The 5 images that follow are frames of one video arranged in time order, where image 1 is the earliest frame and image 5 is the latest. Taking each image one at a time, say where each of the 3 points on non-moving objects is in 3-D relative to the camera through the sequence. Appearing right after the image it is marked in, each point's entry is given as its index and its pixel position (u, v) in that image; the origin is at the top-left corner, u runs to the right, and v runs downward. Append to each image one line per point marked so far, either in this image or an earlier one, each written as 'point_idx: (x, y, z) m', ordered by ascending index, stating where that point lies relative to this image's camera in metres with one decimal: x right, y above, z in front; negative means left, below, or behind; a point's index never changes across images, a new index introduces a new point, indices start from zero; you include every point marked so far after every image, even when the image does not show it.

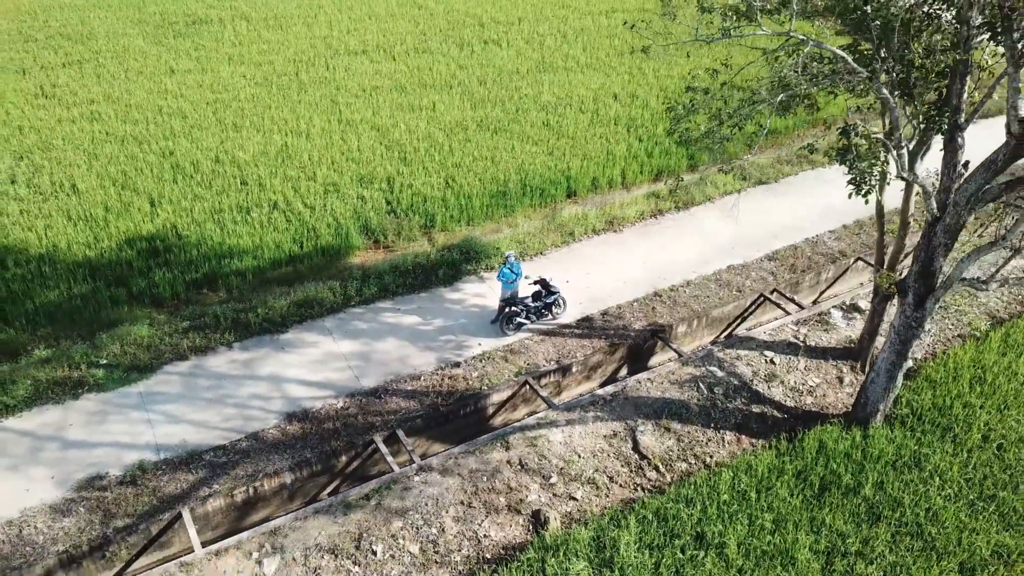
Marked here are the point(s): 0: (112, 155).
0: (-5.7, +1.9, +11.7) m
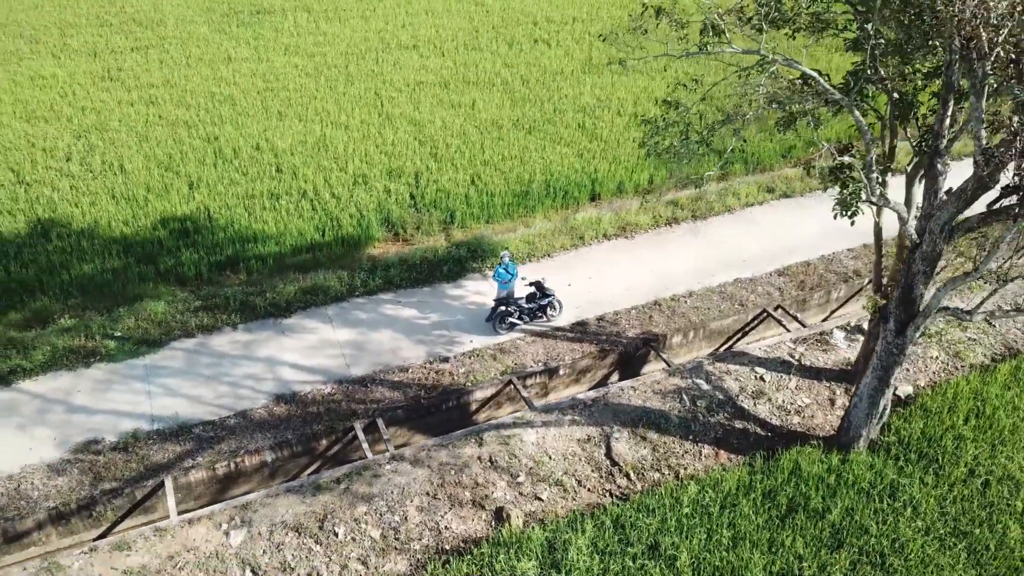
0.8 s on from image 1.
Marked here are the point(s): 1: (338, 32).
0: (-5.3, +2.3, +12.3) m
1: (-3.5, +5.2, +16.6) m
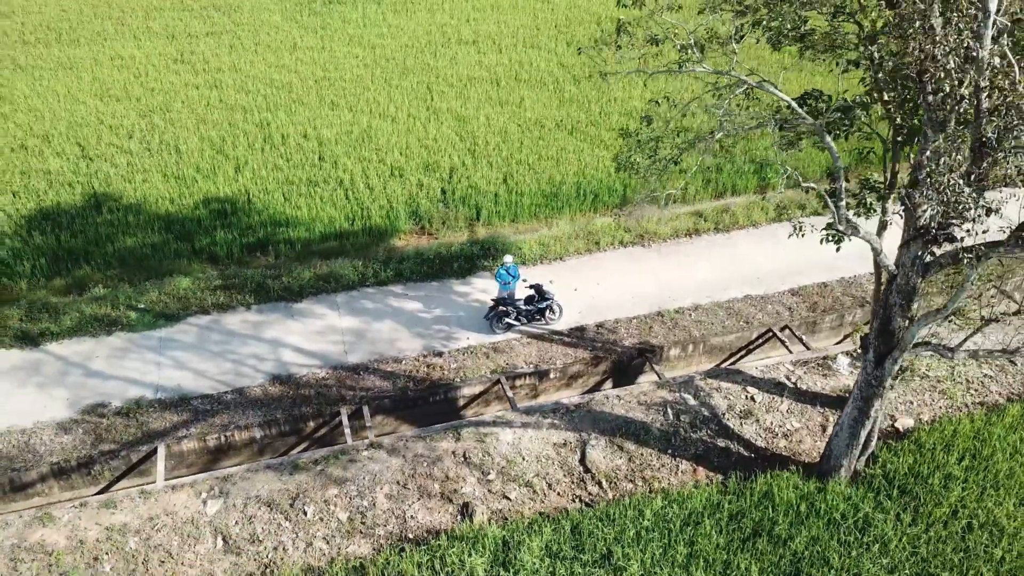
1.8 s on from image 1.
0: (-4.6, +2.6, +12.9) m
1: (-2.3, +5.5, +17.0) m
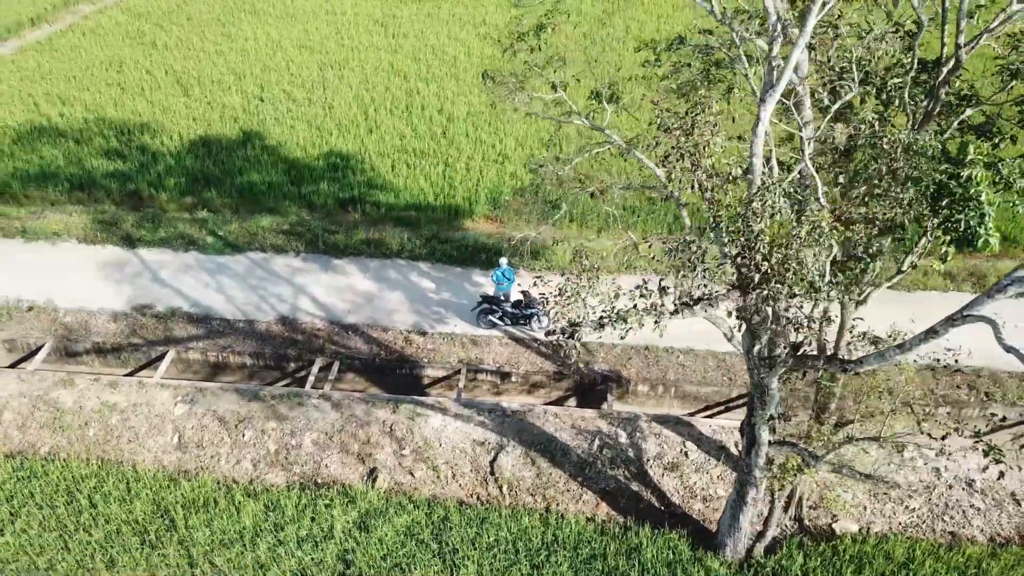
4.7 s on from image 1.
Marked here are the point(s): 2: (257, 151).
0: (-2.3, +3.6, +14.4) m
1: (+1.7, +5.8, +17.4) m
2: (-3.9, +2.1, +12.4) m
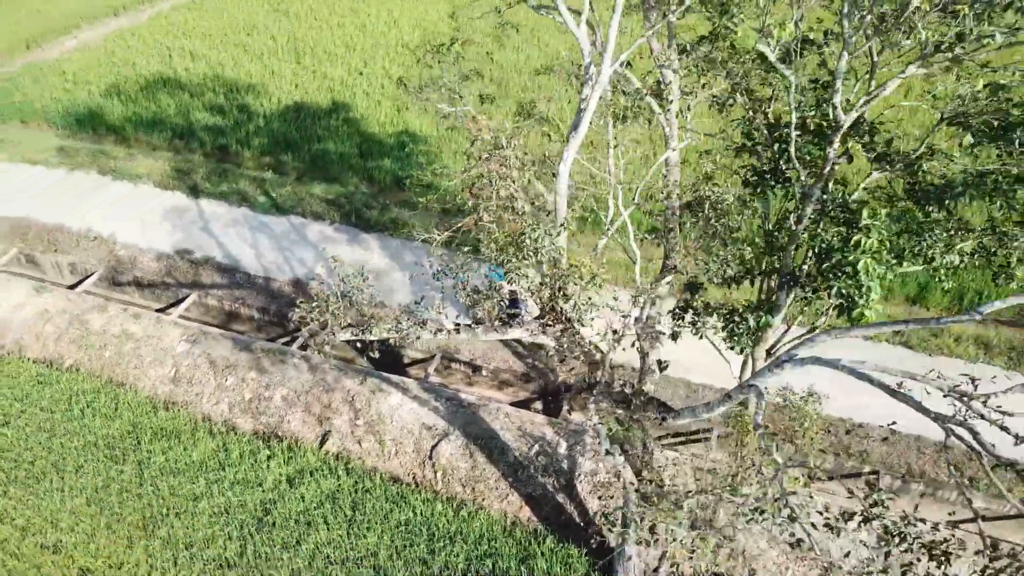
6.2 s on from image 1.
0: (-0.7, +4.0, +14.9) m
1: (+4.2, +5.5, +16.9) m
2: (-2.8, +2.7, +13.2) m
